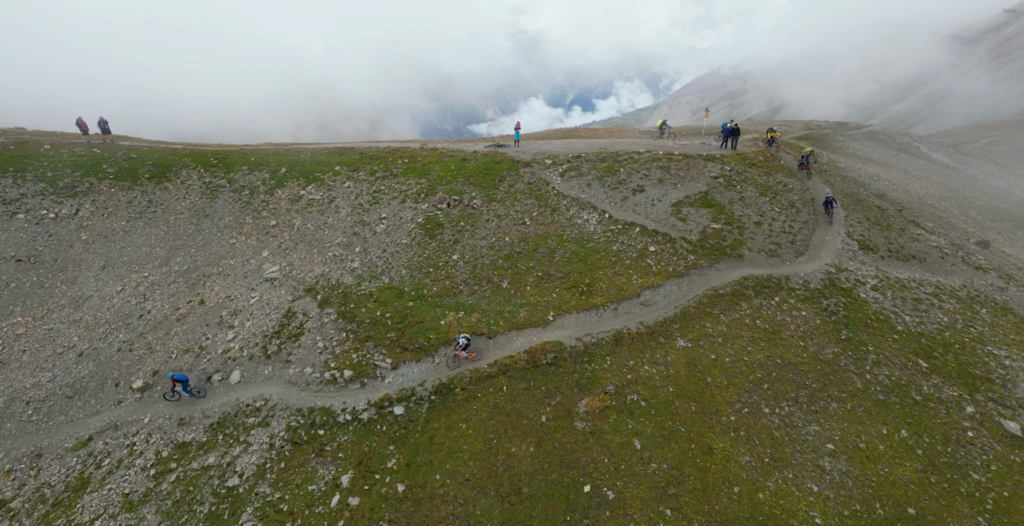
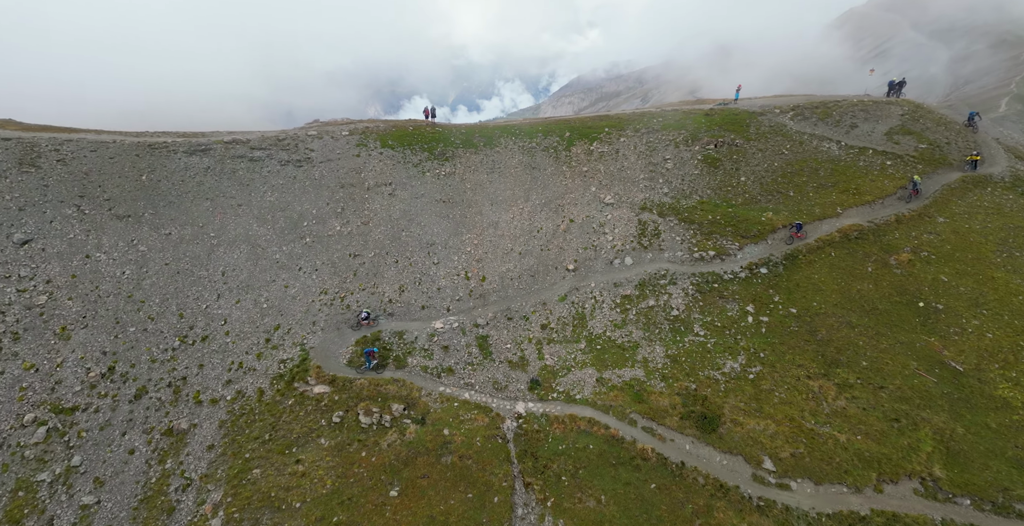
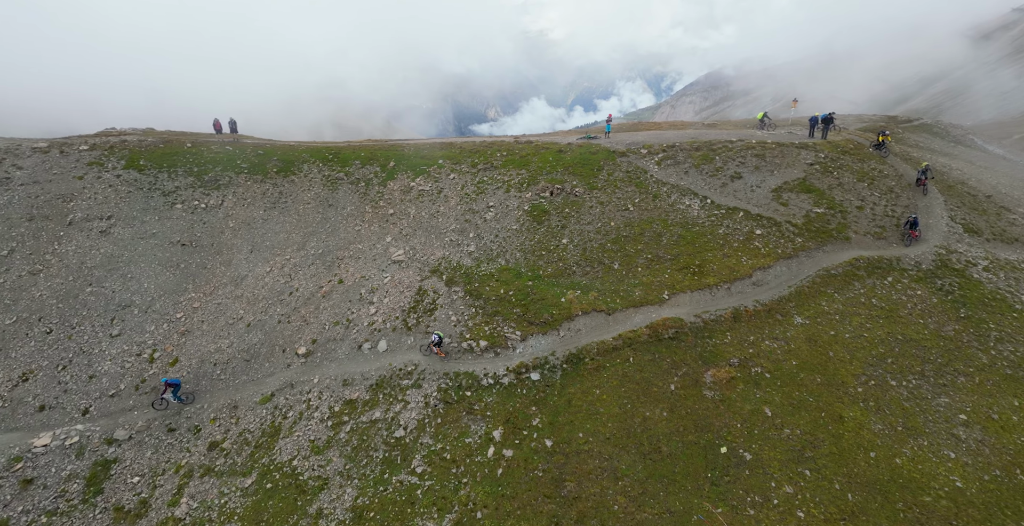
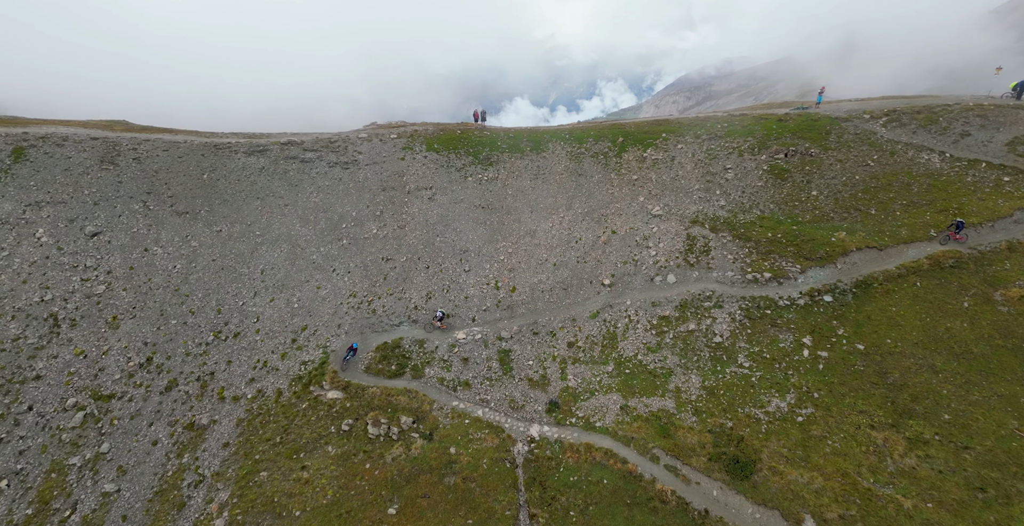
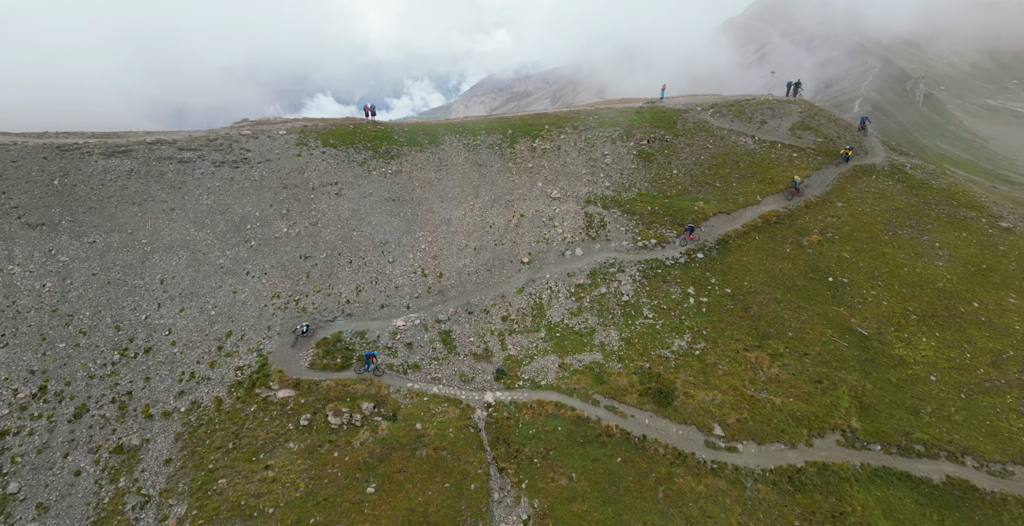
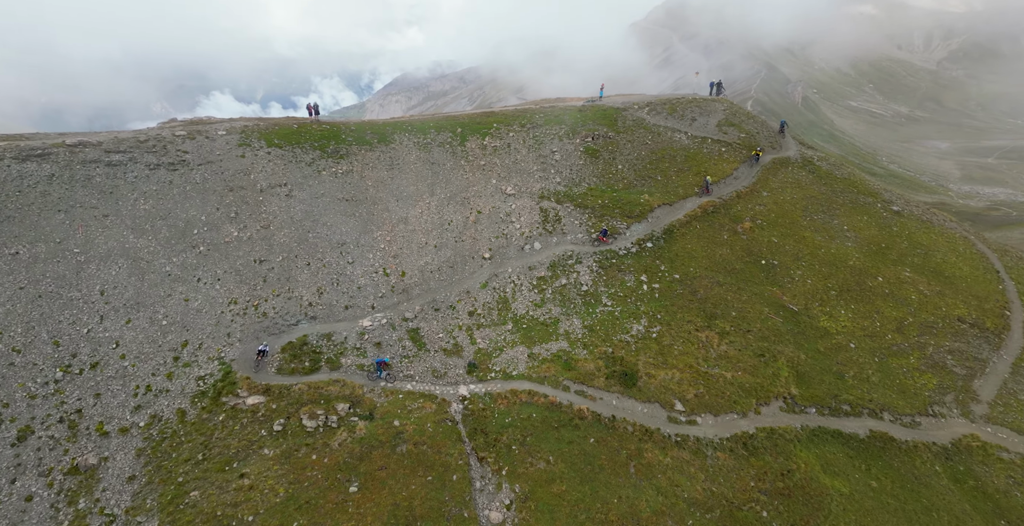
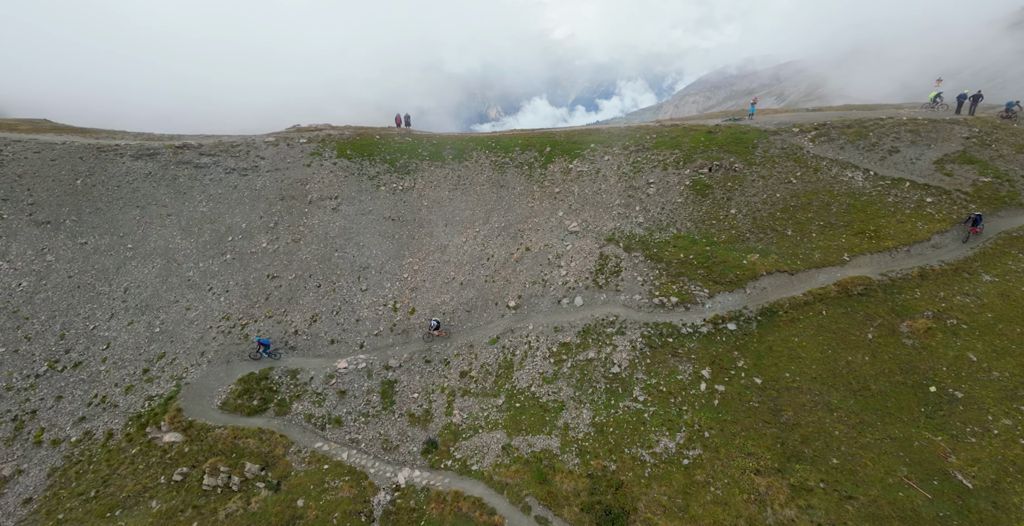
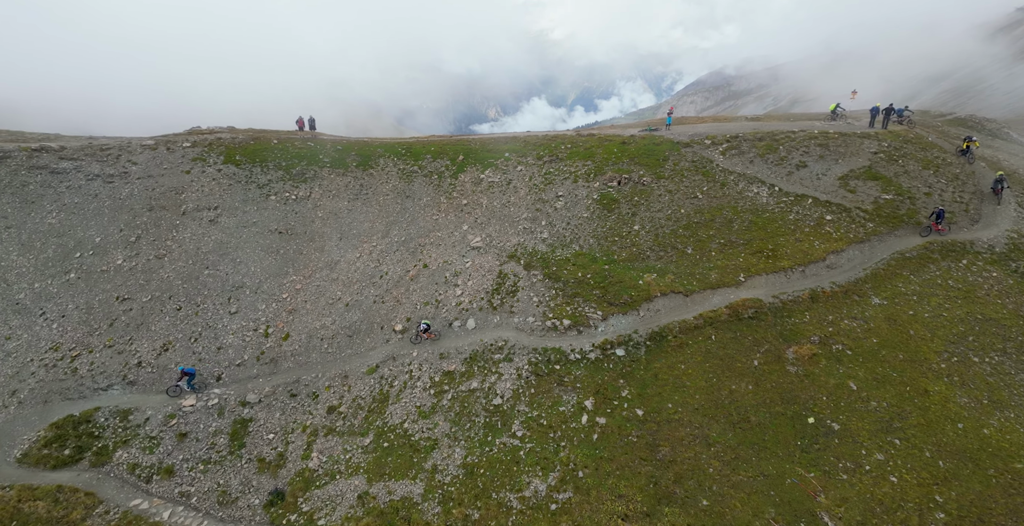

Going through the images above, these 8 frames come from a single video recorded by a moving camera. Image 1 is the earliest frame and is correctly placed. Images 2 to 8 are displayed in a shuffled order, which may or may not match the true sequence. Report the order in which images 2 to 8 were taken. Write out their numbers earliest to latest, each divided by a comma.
3, 8, 7, 4, 2, 5, 6
